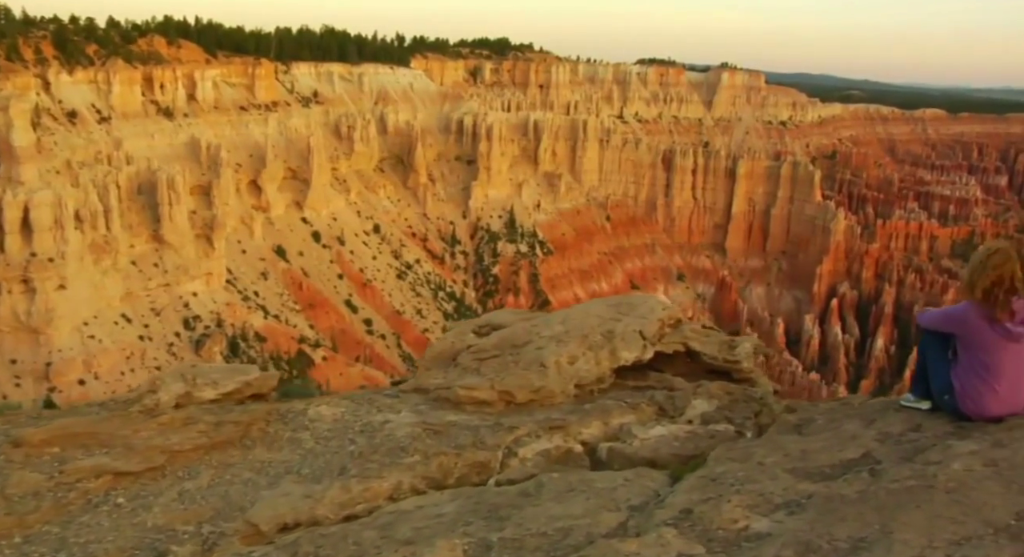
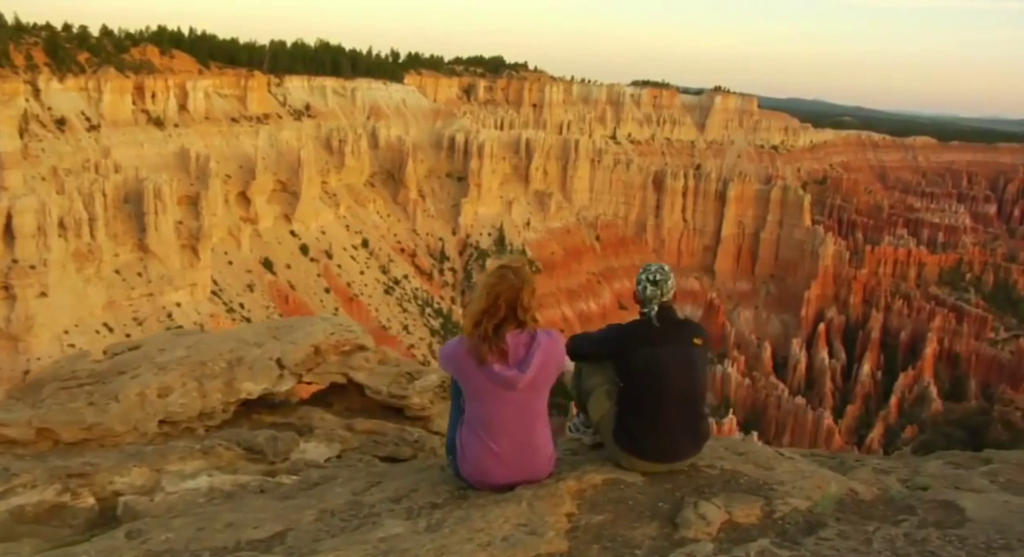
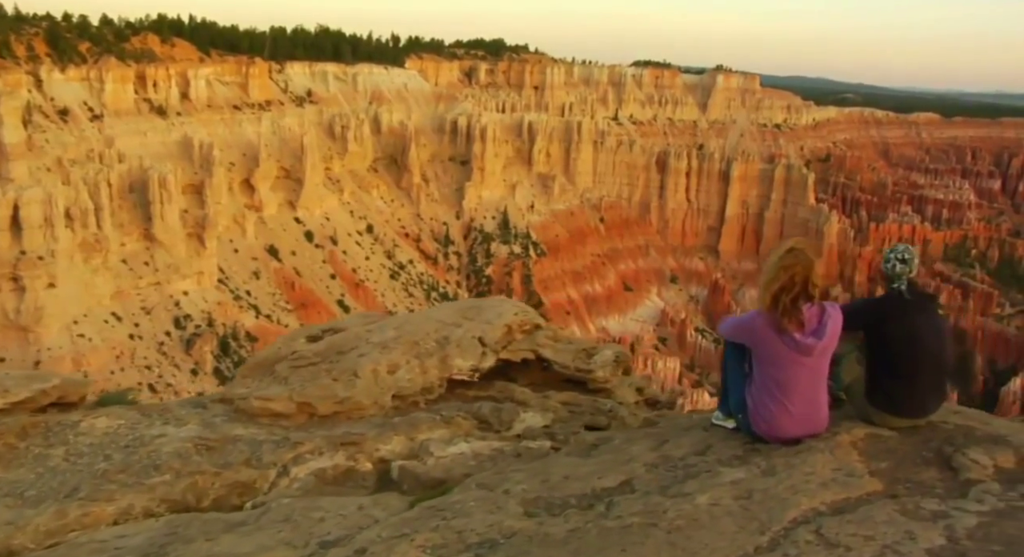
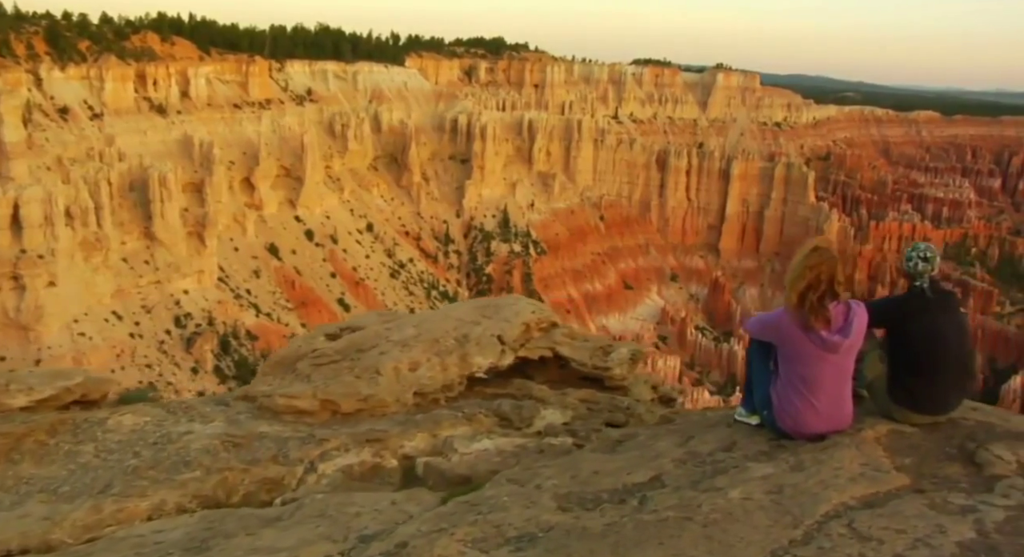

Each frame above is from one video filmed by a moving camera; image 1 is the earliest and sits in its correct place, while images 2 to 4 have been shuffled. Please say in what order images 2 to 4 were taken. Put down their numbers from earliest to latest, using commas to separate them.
4, 3, 2
